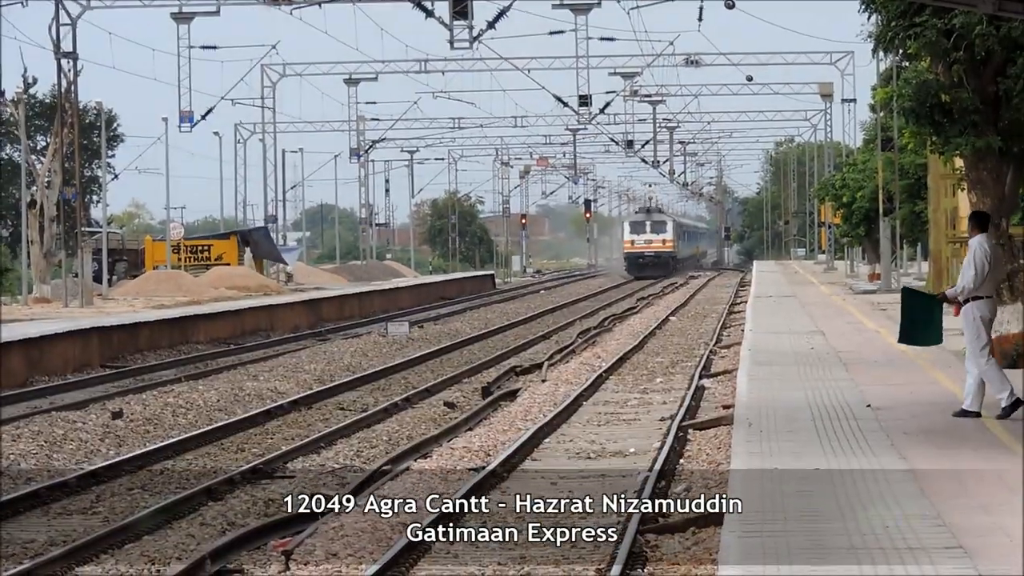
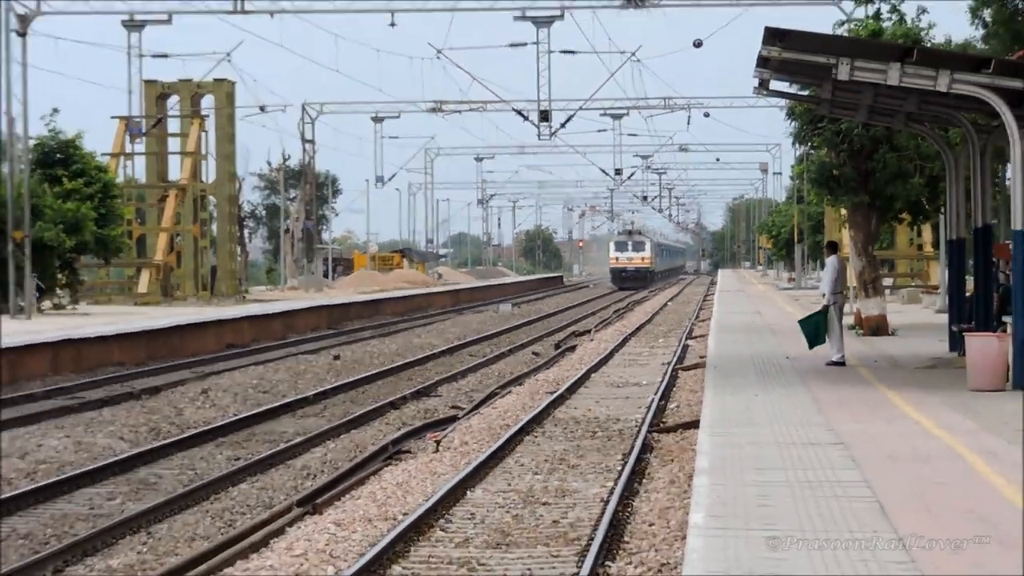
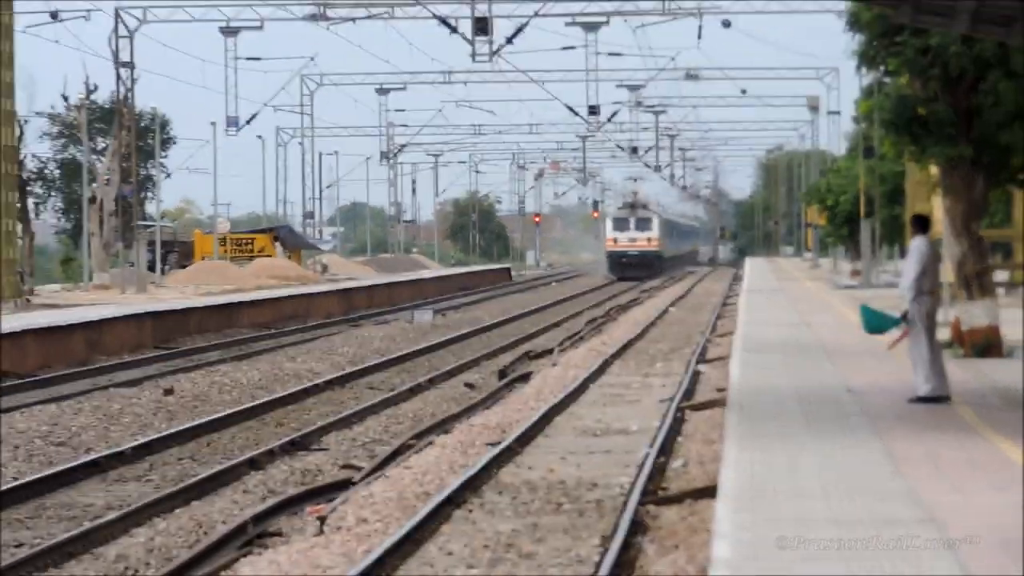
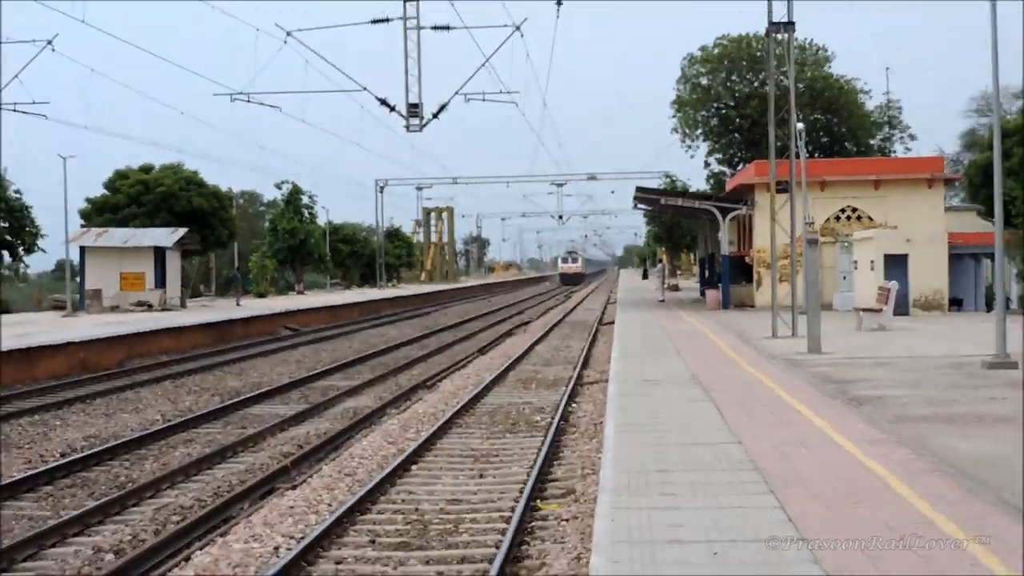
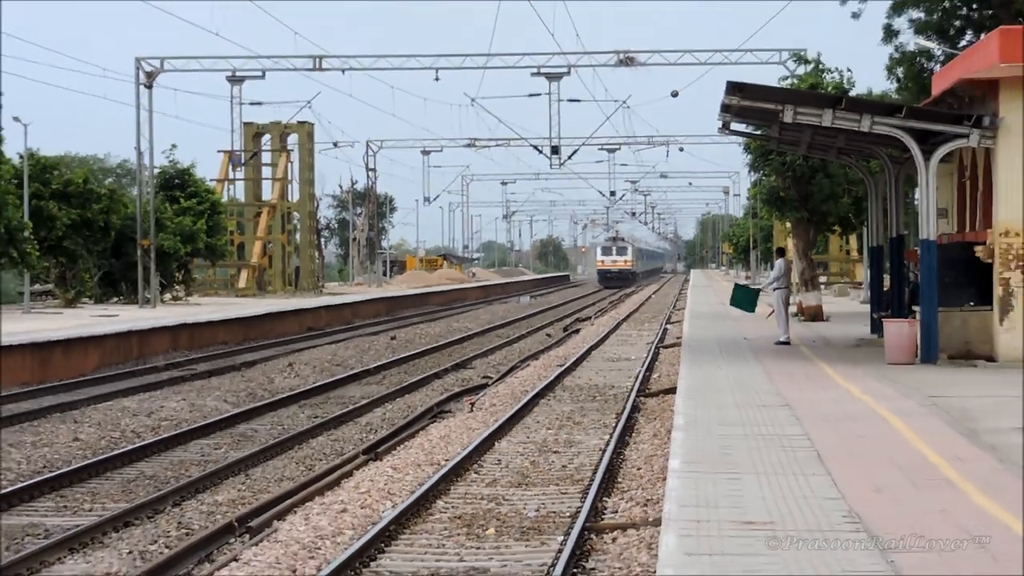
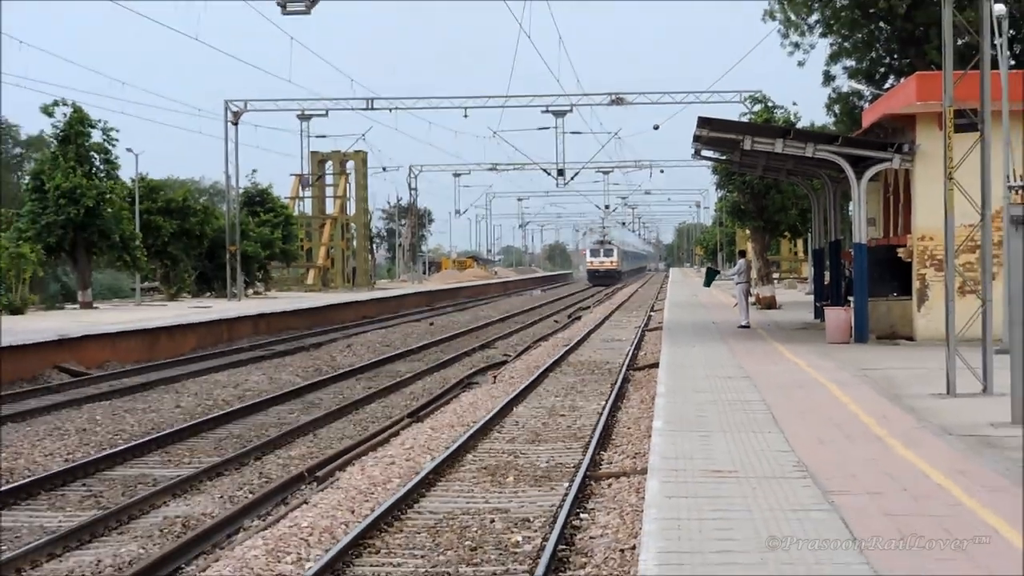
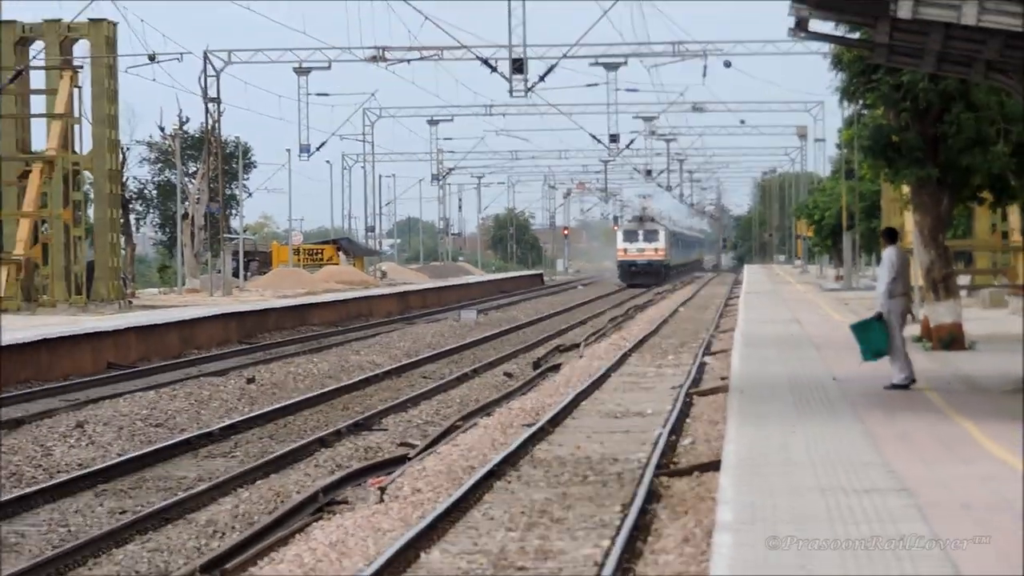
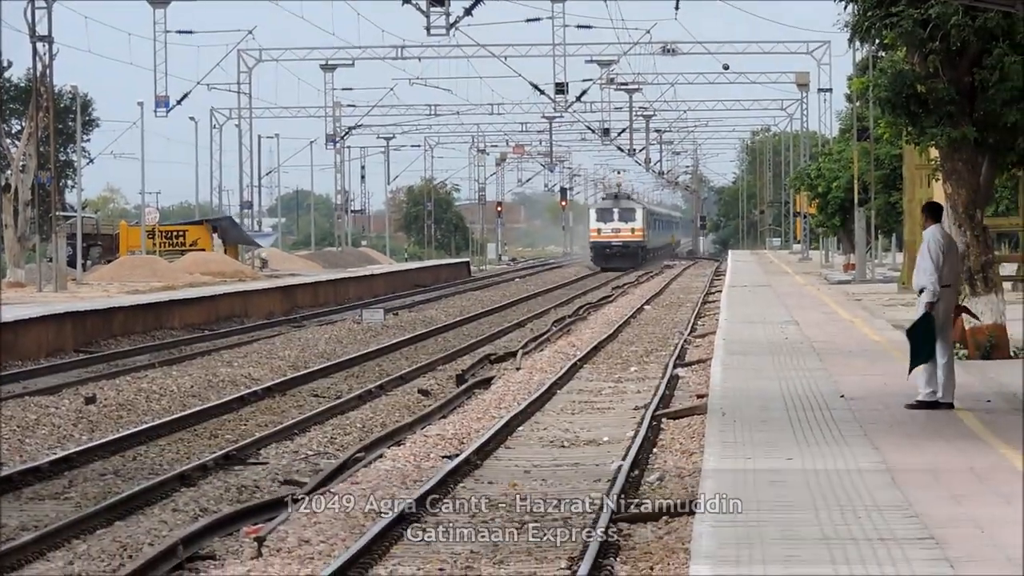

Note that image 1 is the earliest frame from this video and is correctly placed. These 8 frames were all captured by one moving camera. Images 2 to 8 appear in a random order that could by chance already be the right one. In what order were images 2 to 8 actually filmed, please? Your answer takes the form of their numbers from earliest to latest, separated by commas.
8, 3, 7, 2, 5, 6, 4
